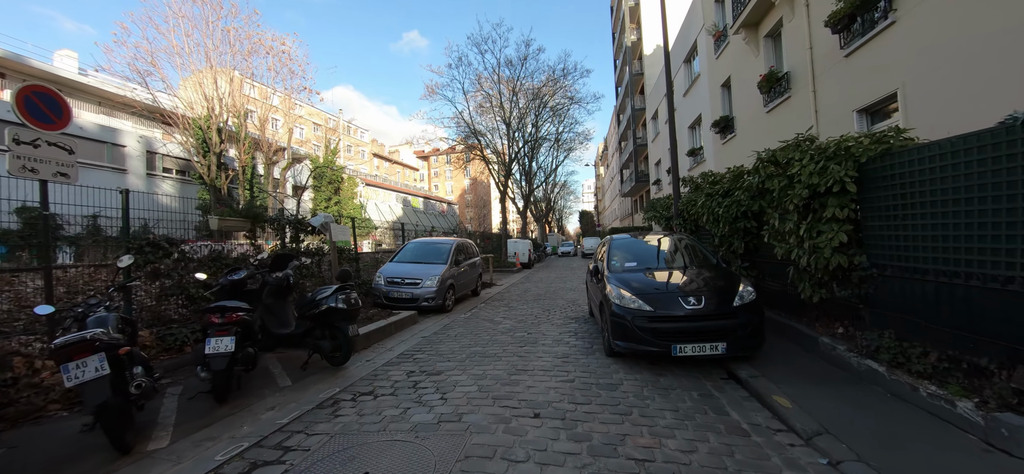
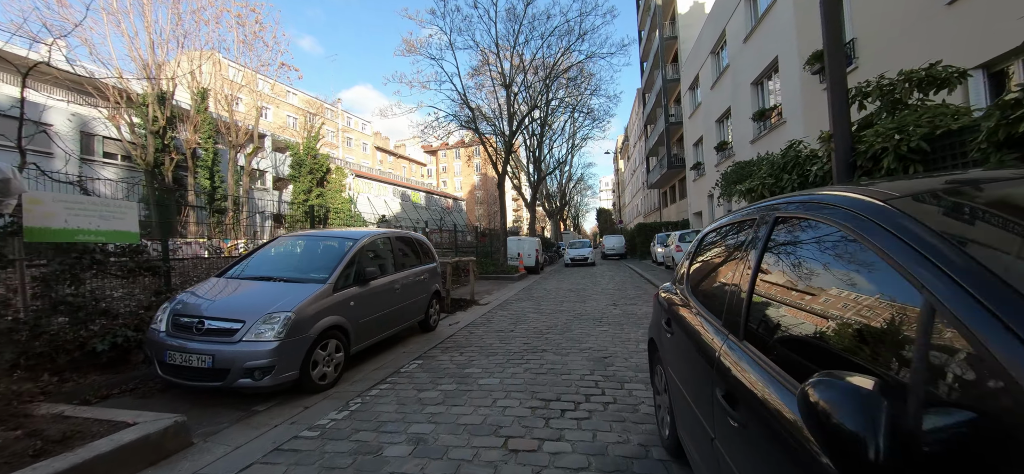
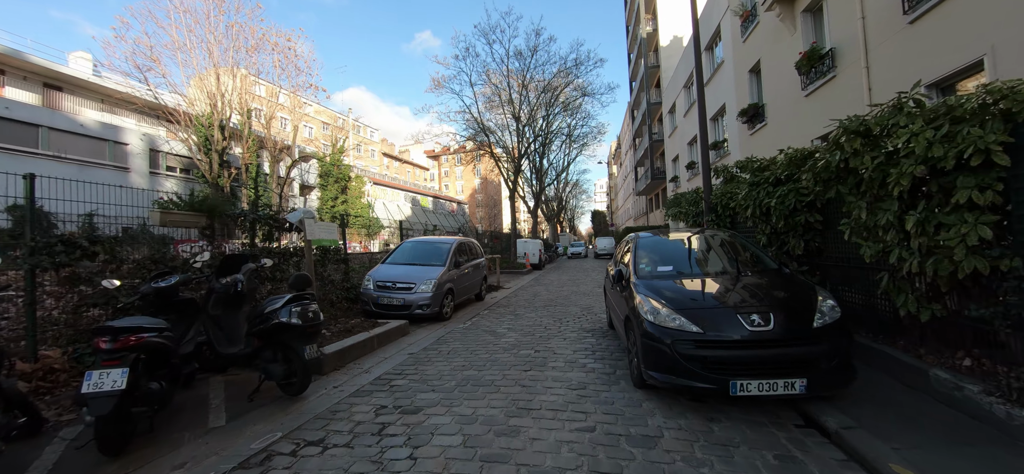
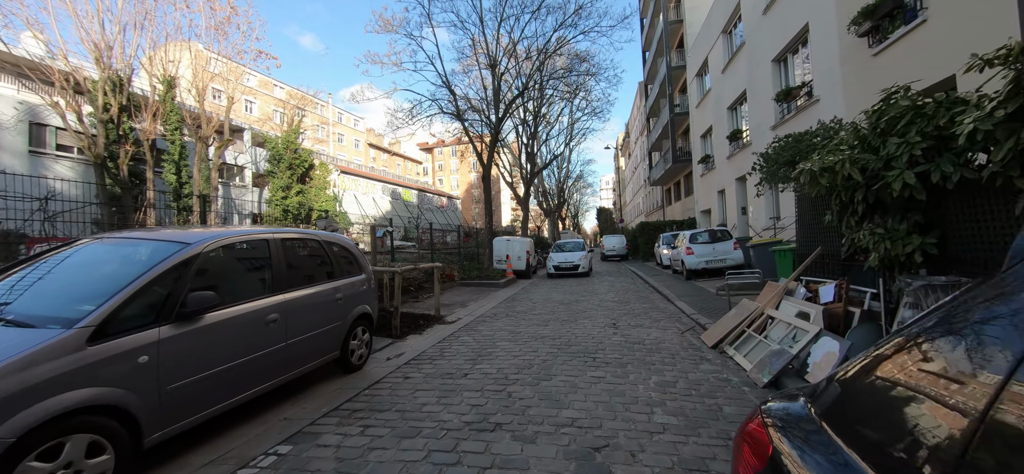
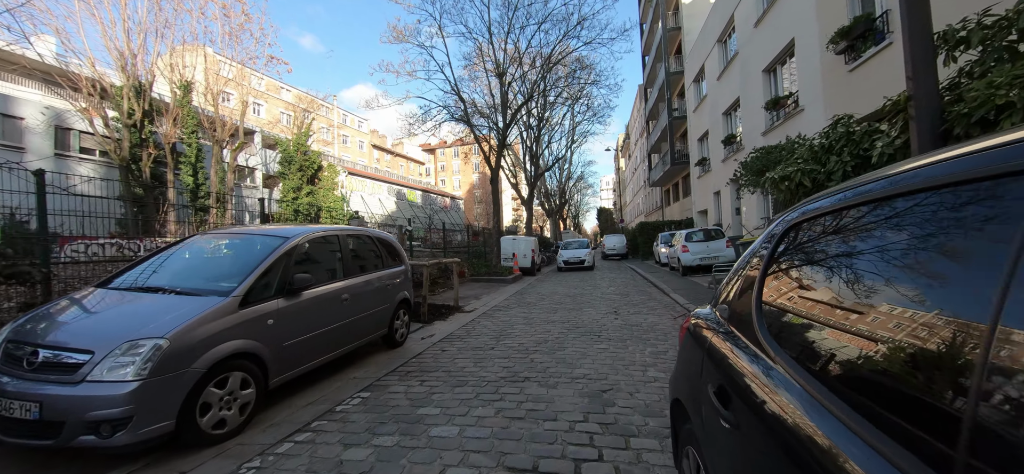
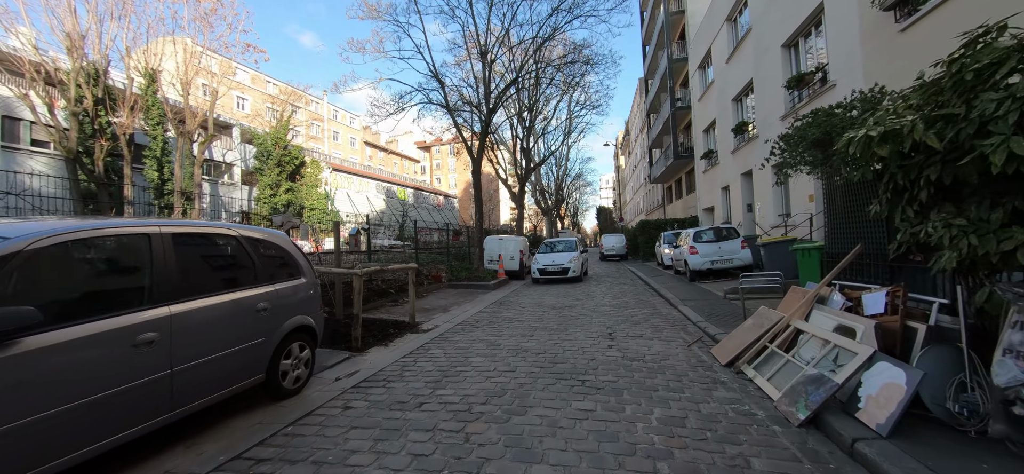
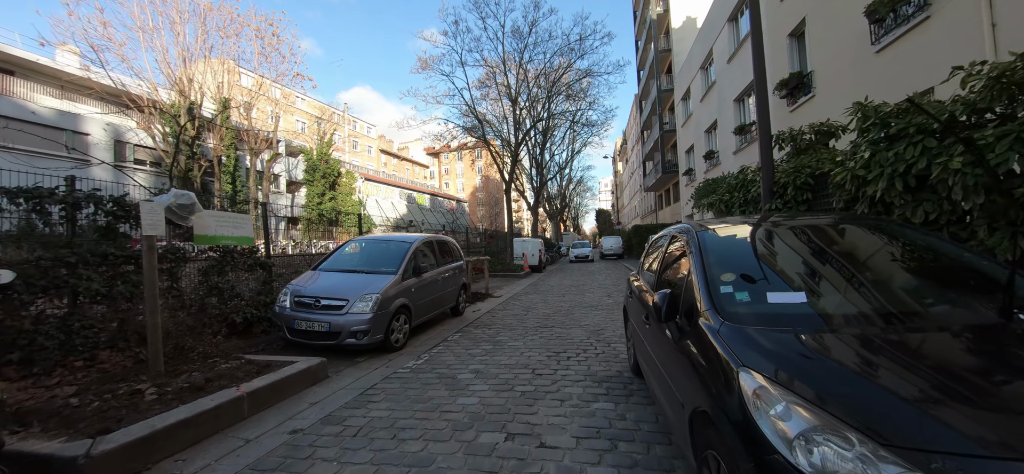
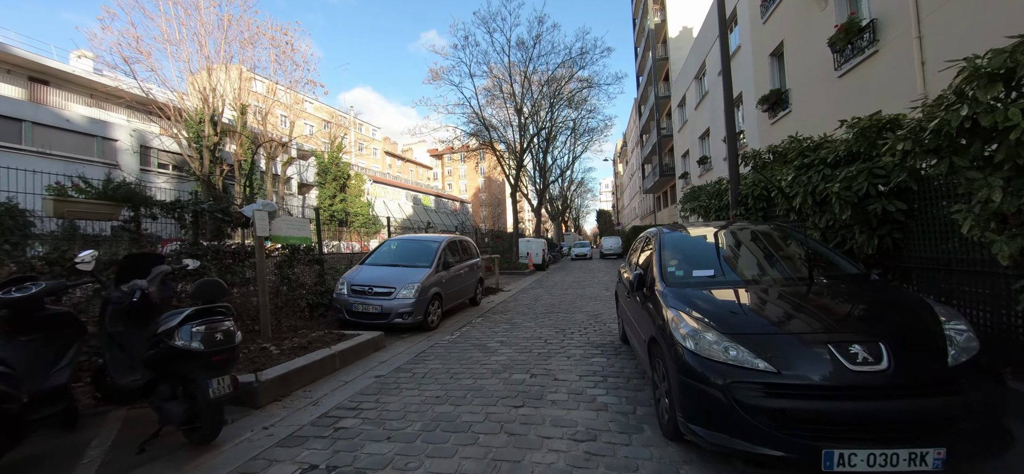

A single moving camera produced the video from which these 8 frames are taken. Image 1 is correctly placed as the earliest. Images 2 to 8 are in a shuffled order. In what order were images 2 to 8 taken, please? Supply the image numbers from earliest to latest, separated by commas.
3, 8, 7, 2, 5, 4, 6
